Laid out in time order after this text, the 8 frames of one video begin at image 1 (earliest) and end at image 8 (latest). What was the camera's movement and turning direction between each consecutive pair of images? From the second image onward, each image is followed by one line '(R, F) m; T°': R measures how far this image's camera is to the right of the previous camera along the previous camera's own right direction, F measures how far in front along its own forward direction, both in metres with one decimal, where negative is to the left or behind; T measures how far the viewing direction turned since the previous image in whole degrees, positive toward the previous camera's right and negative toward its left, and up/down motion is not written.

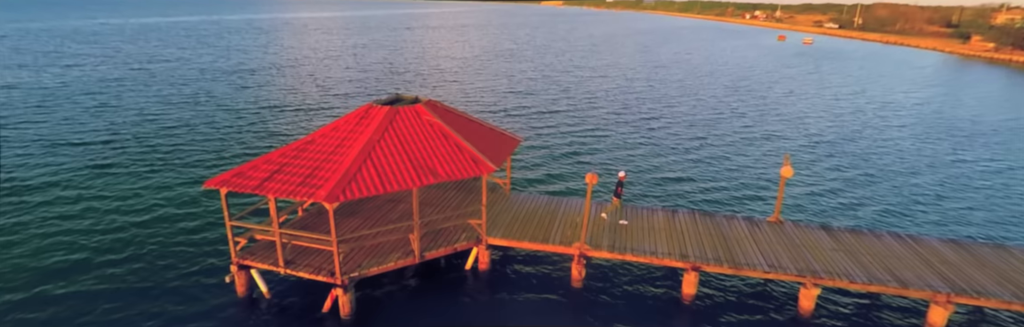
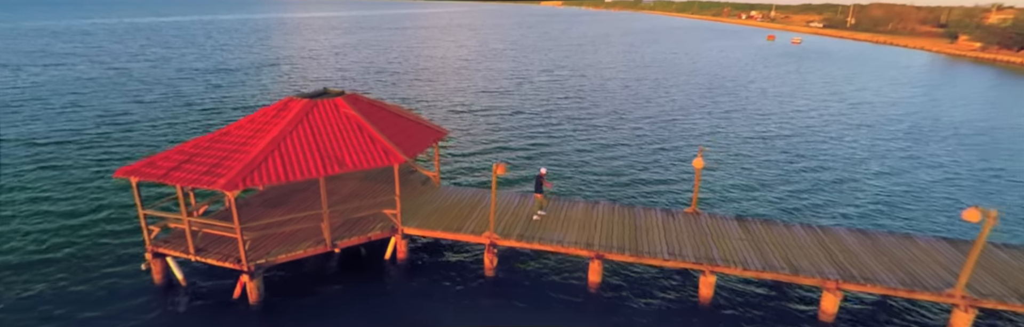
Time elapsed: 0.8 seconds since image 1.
(+3.1, -0.4) m; 0°
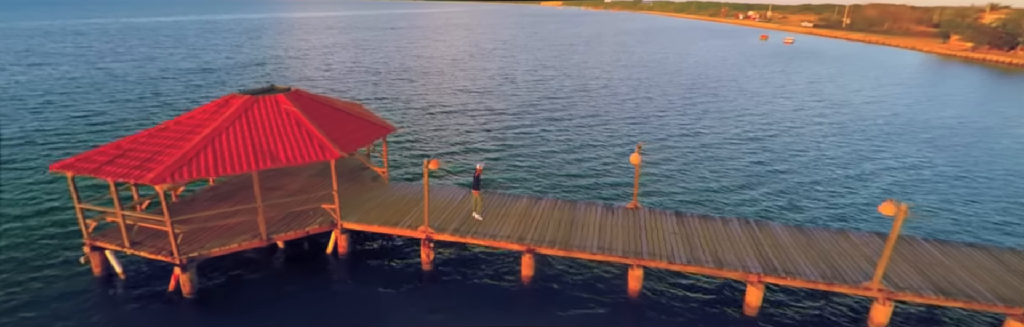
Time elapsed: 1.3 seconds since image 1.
(+2.3, -0.2) m; 0°
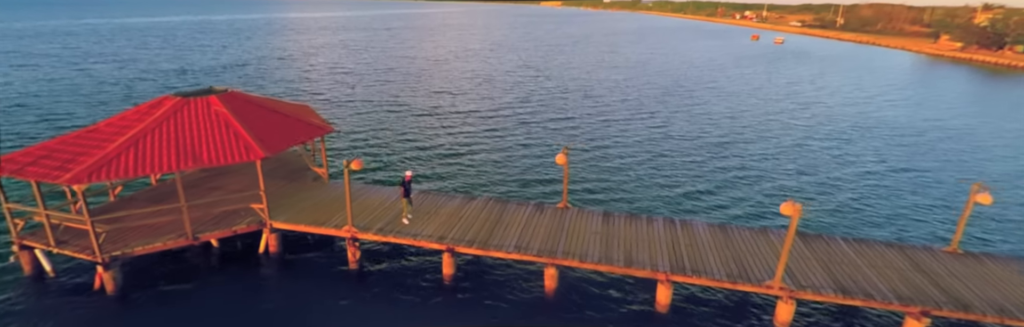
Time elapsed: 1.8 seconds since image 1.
(+2.8, -0.3) m; 0°
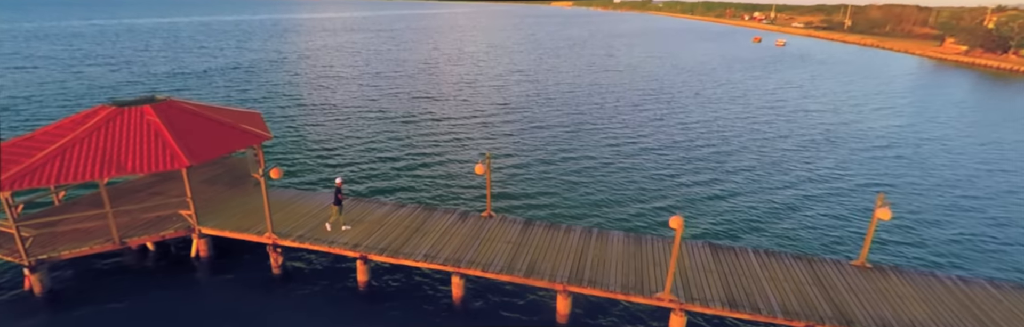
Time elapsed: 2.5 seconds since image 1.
(+3.5, -0.4) m; -1°
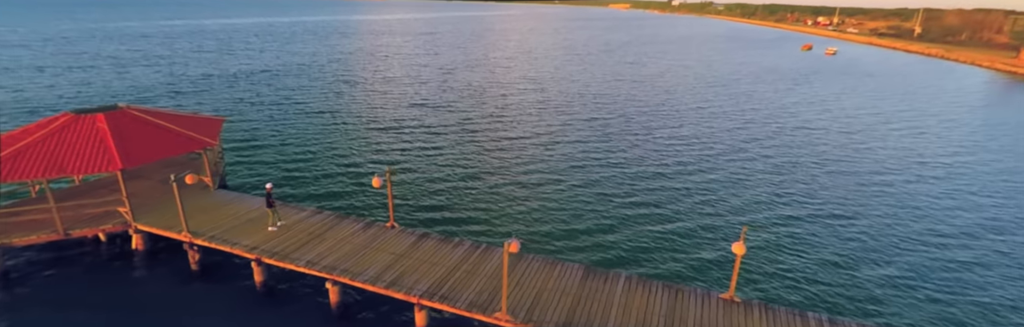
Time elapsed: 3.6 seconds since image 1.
(+6.4, -0.5) m; -6°
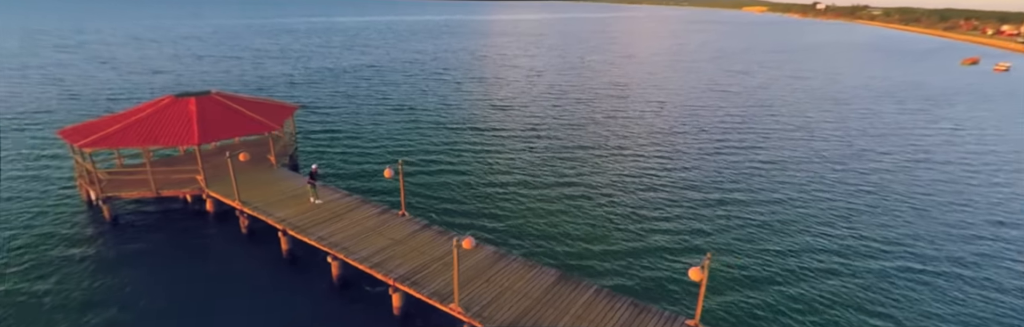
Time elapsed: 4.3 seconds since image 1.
(+4.6, -0.1) m; -13°
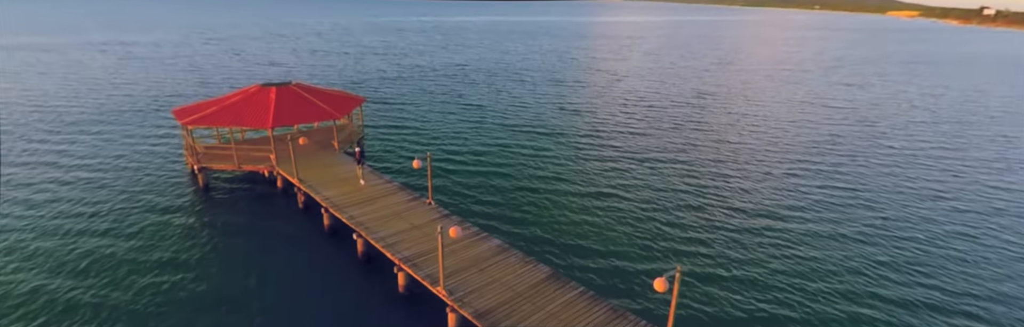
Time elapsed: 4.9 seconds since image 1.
(+3.8, -0.6) m; -12°
